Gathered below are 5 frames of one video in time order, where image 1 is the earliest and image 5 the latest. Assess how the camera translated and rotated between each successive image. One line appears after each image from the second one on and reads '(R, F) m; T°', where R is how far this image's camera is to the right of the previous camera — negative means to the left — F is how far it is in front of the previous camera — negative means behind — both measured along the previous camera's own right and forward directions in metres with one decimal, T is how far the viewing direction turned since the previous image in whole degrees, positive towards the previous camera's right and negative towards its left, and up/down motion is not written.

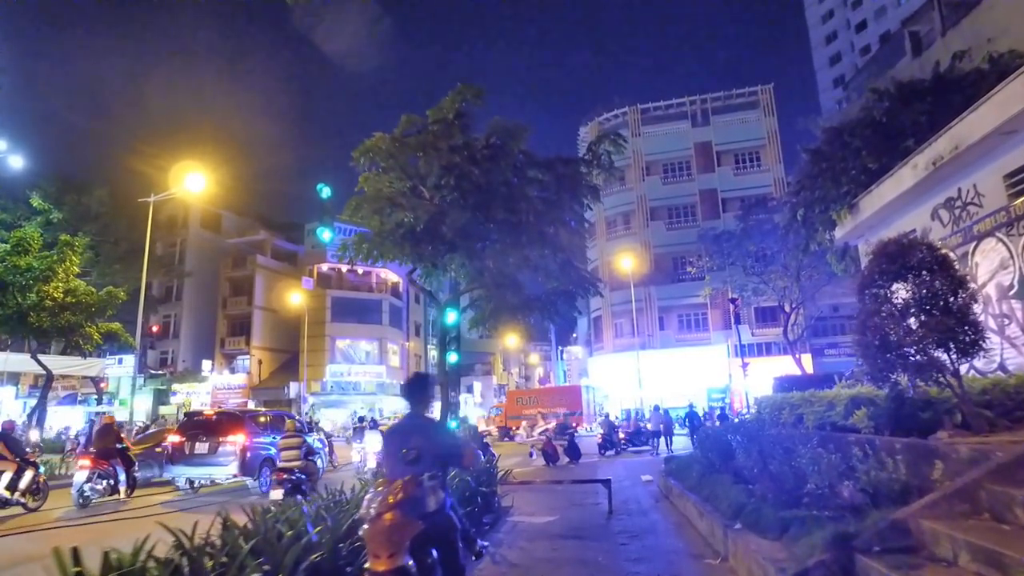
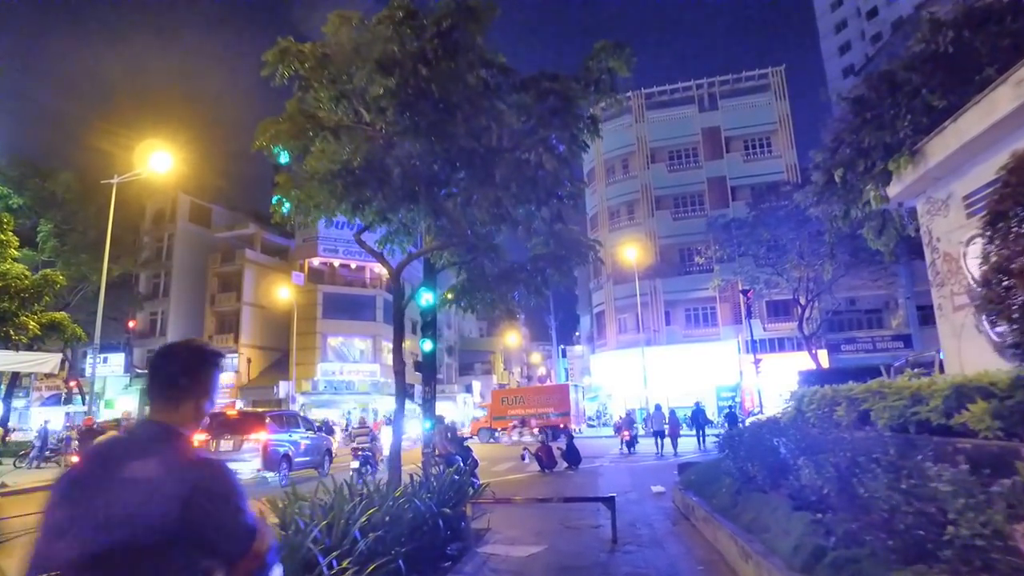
(+0.3, +2.4) m; 0°
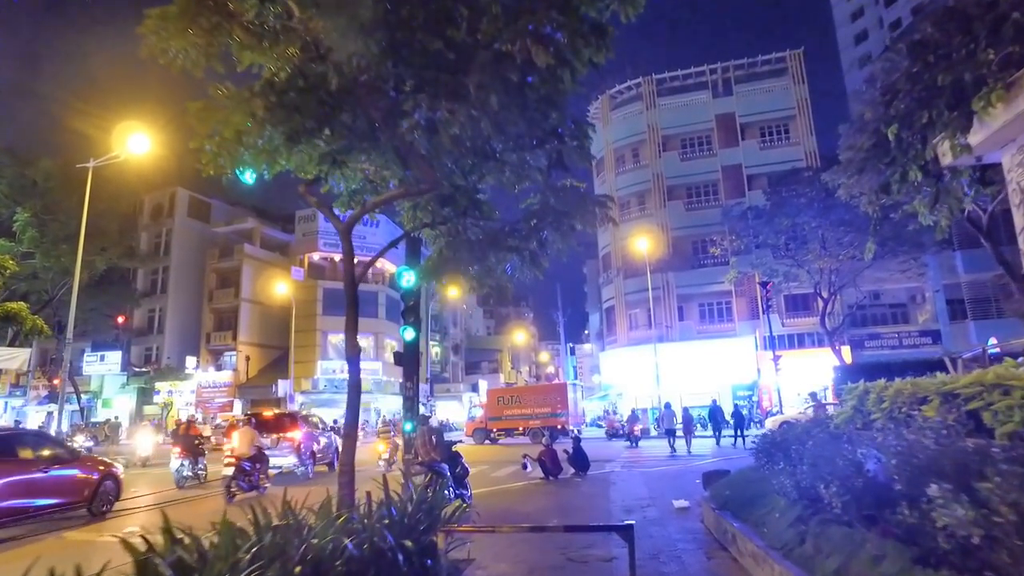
(+0.2, +1.9) m; -1°
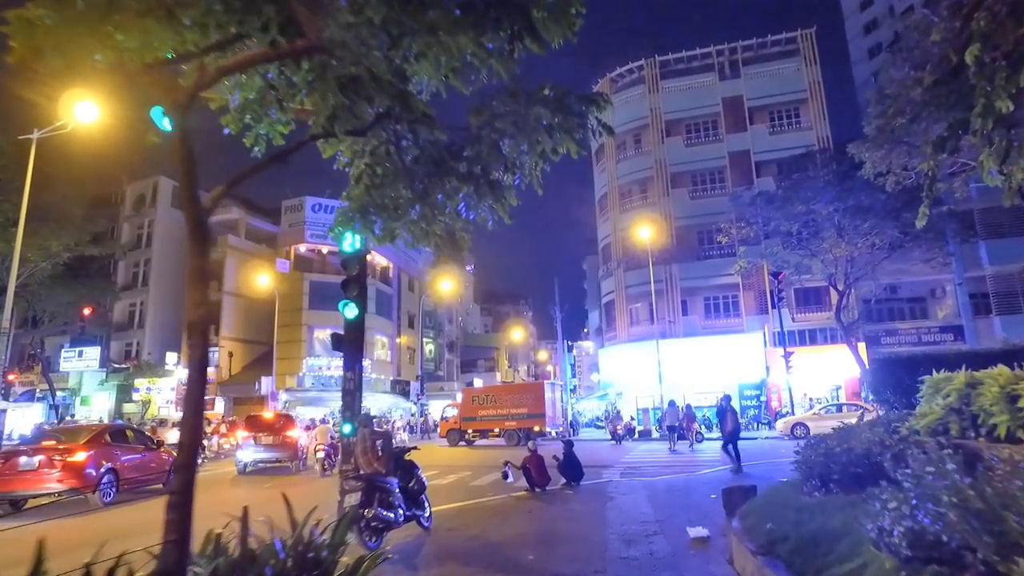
(+0.4, +2.4) m; 0°
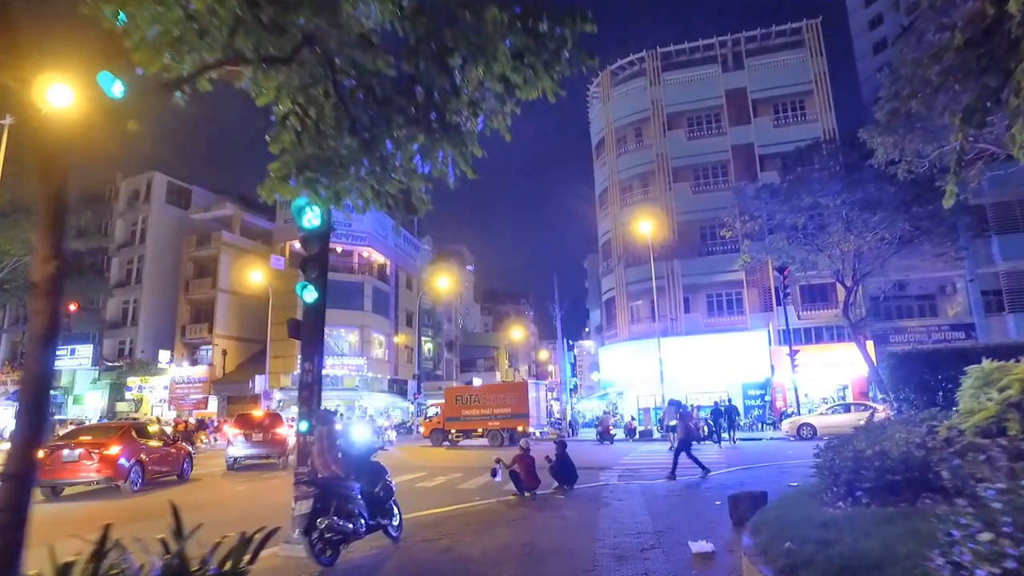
(+0.3, +1.0) m; 0°
